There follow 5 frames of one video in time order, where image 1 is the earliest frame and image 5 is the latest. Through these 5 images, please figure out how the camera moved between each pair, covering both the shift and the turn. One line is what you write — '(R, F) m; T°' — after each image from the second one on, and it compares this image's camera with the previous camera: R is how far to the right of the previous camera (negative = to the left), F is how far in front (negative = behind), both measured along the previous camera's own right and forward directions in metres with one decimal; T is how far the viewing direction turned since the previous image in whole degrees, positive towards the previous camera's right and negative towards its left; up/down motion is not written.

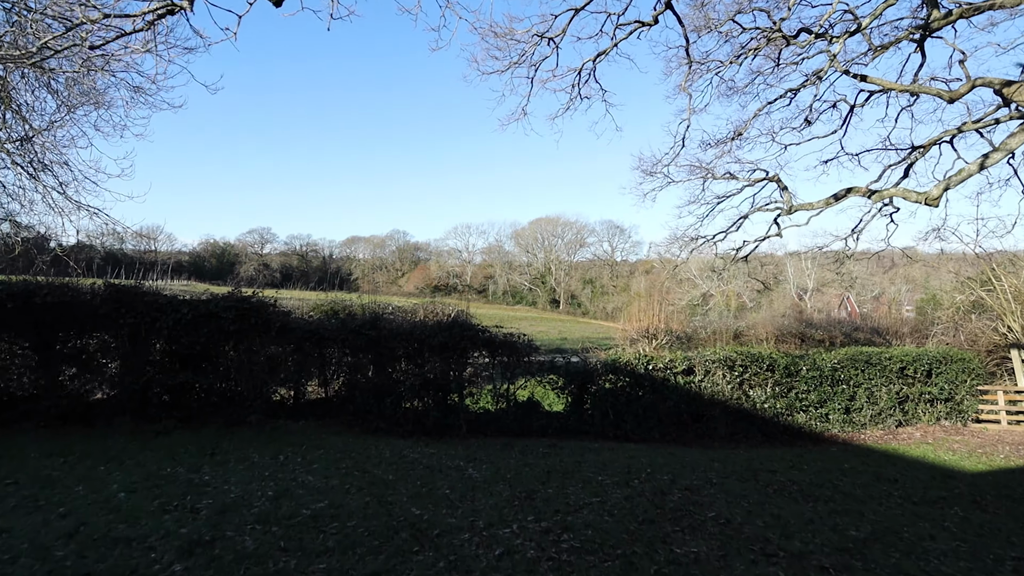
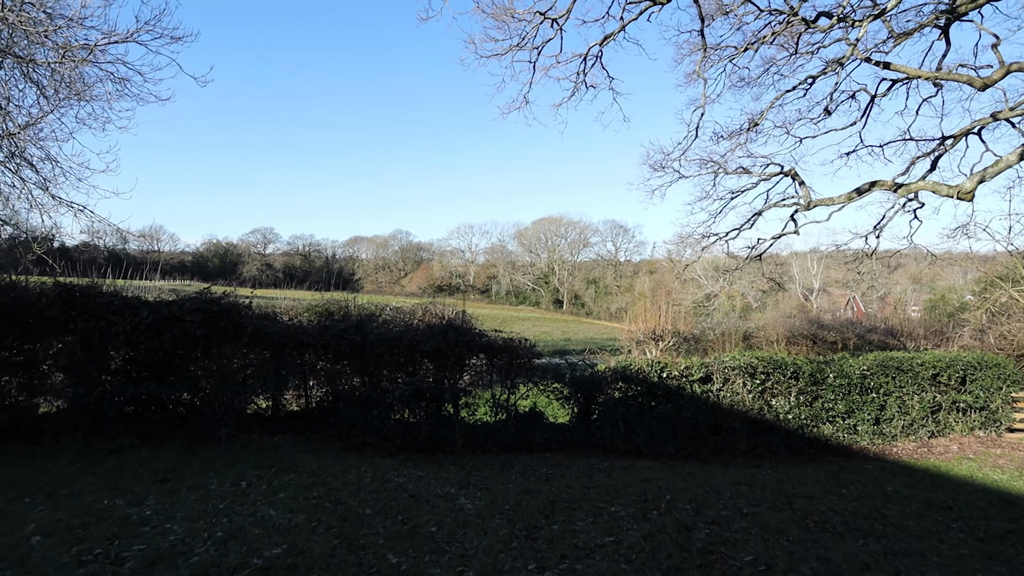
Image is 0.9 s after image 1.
(0.0, +0.8) m; 0°
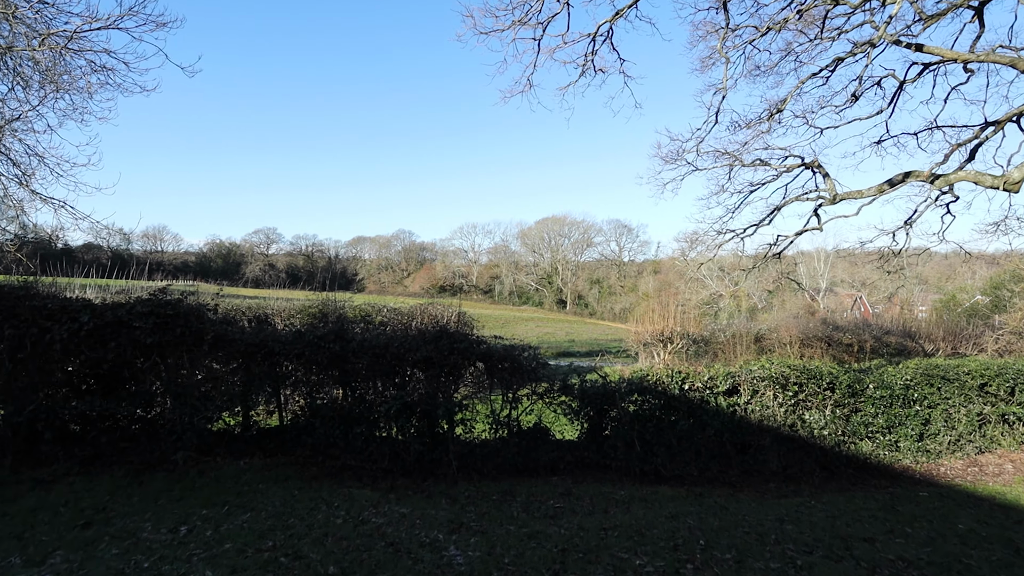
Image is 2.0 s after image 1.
(0.0, +1.0) m; 0°
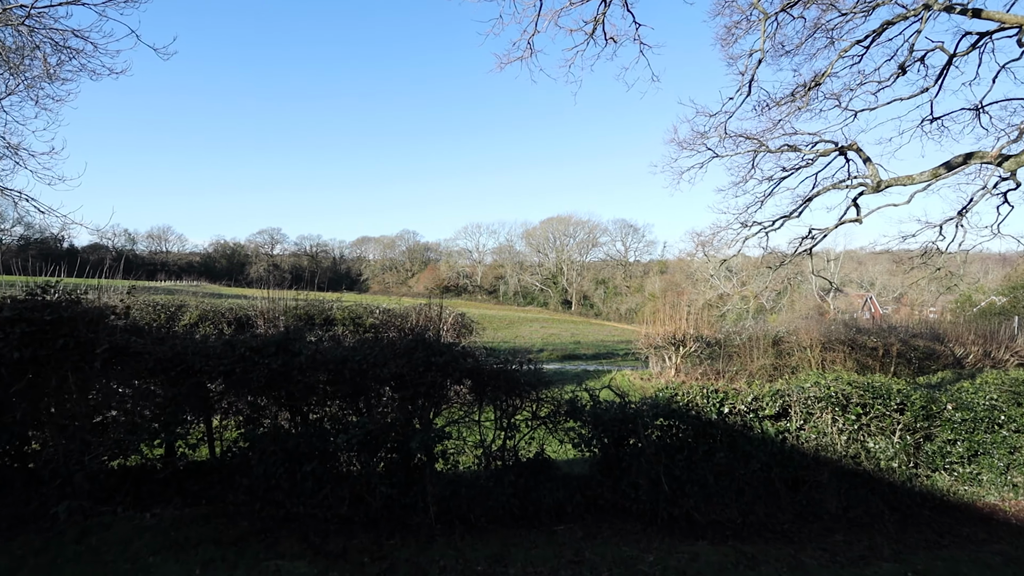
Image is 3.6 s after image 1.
(+0.1, +1.5) m; 0°
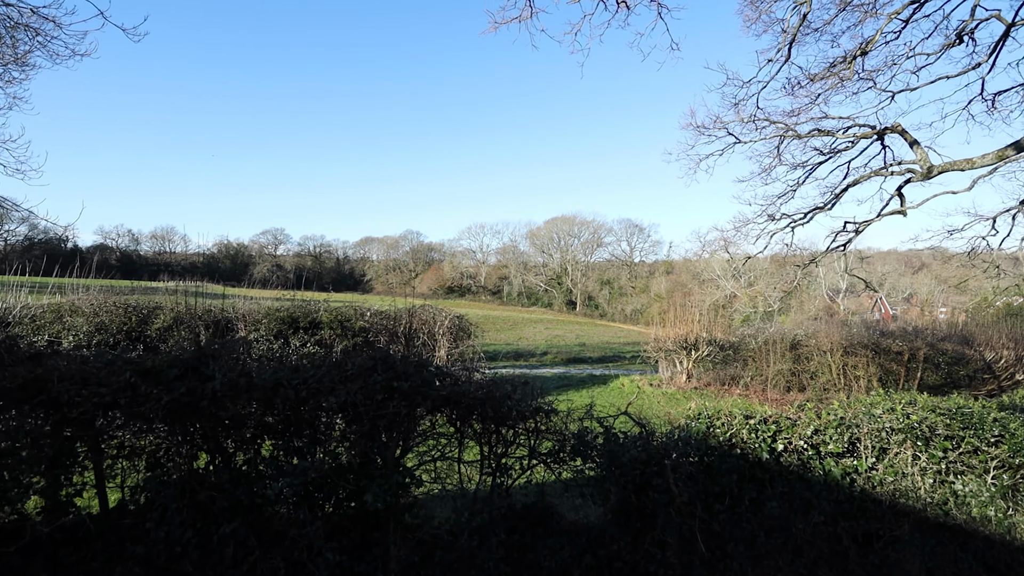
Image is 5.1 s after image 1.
(+0.1, +1.4) m; 0°
